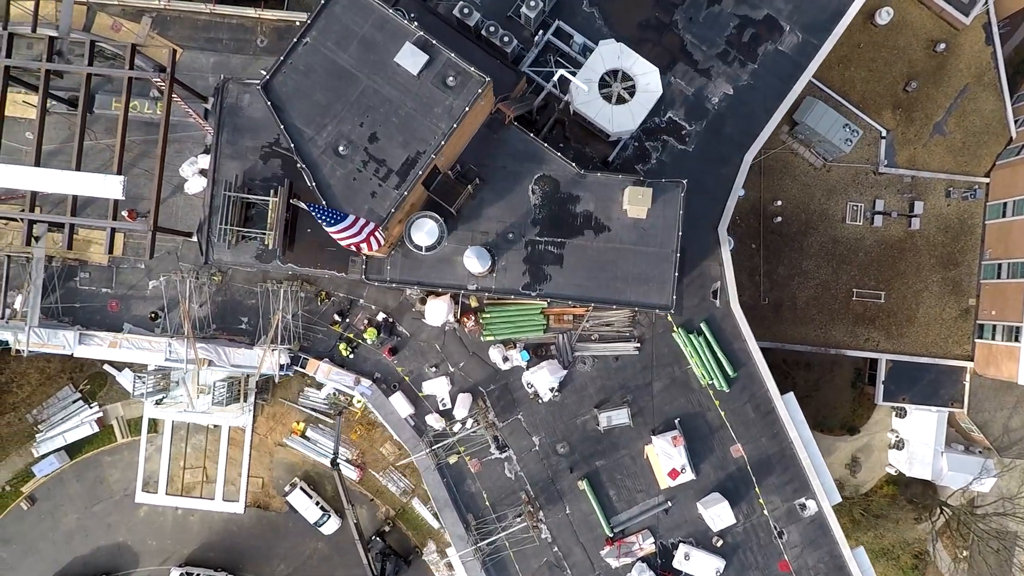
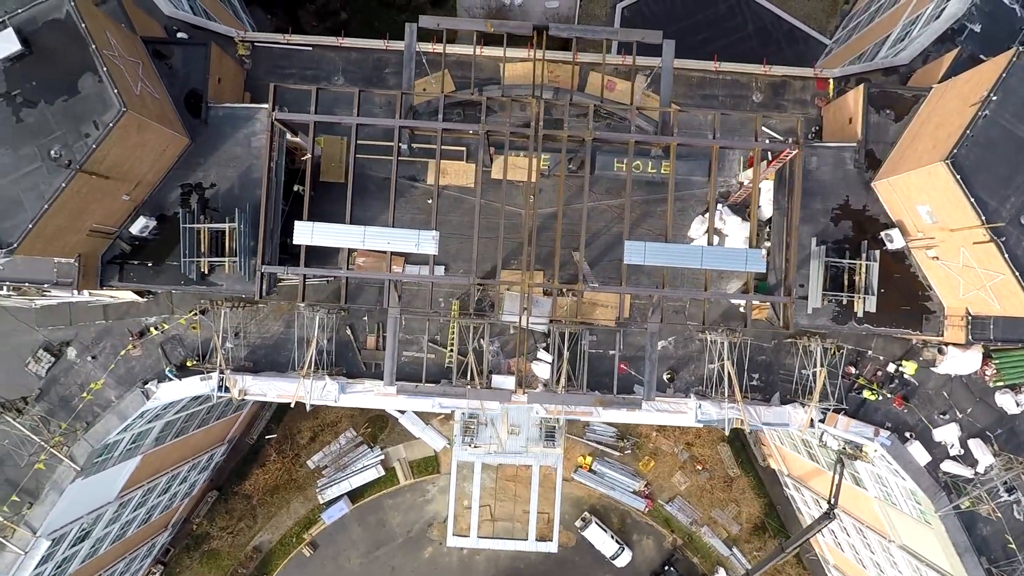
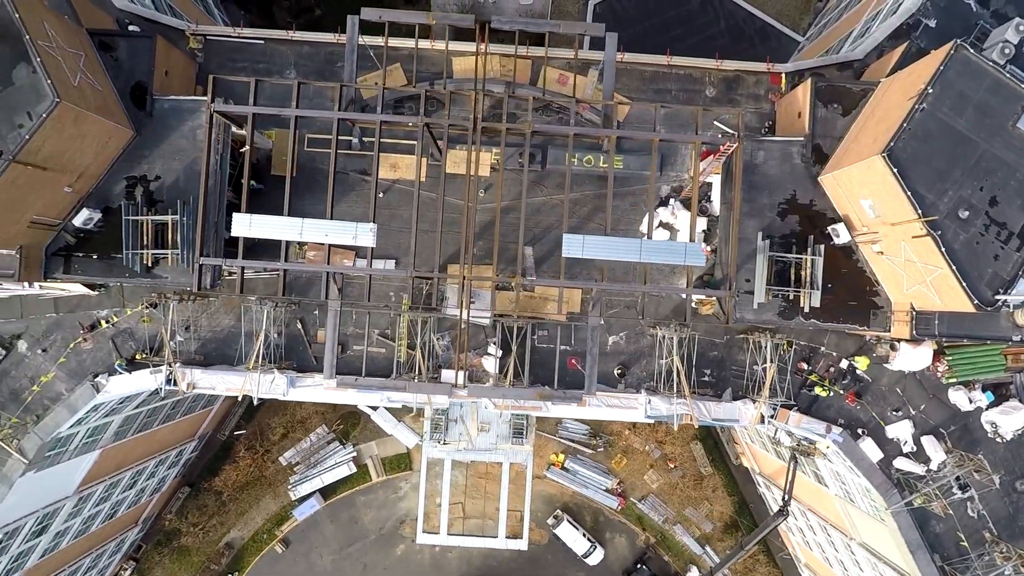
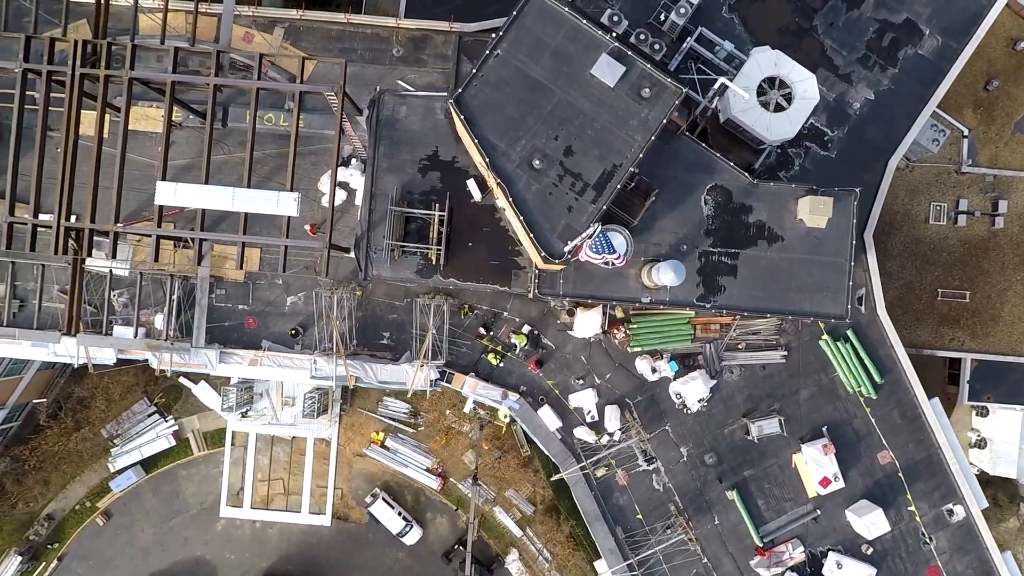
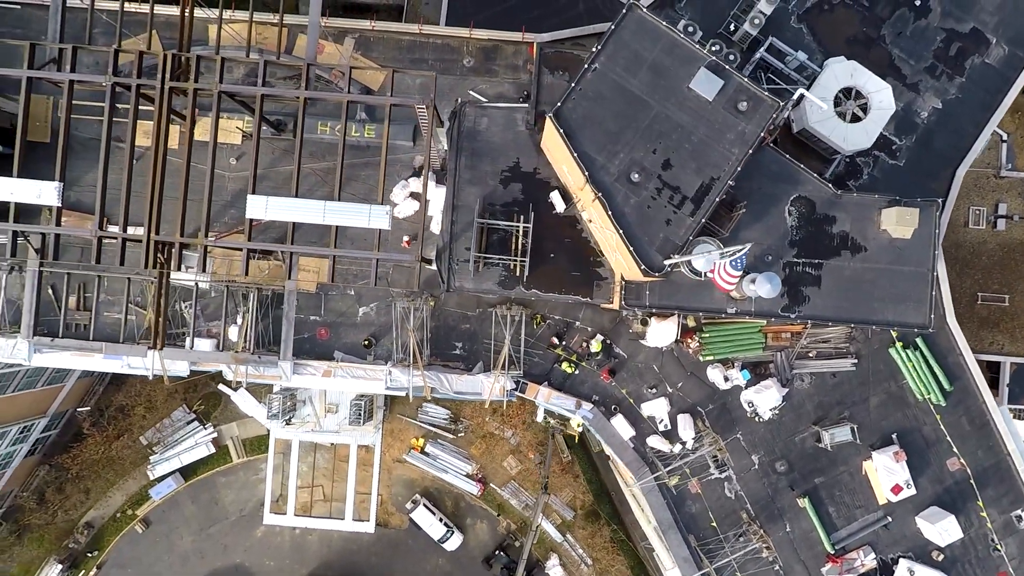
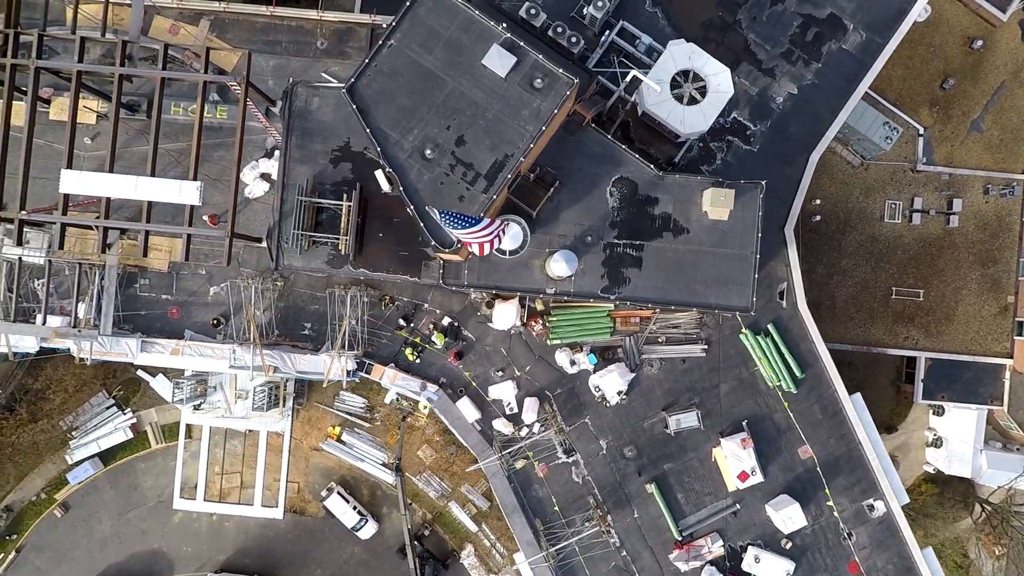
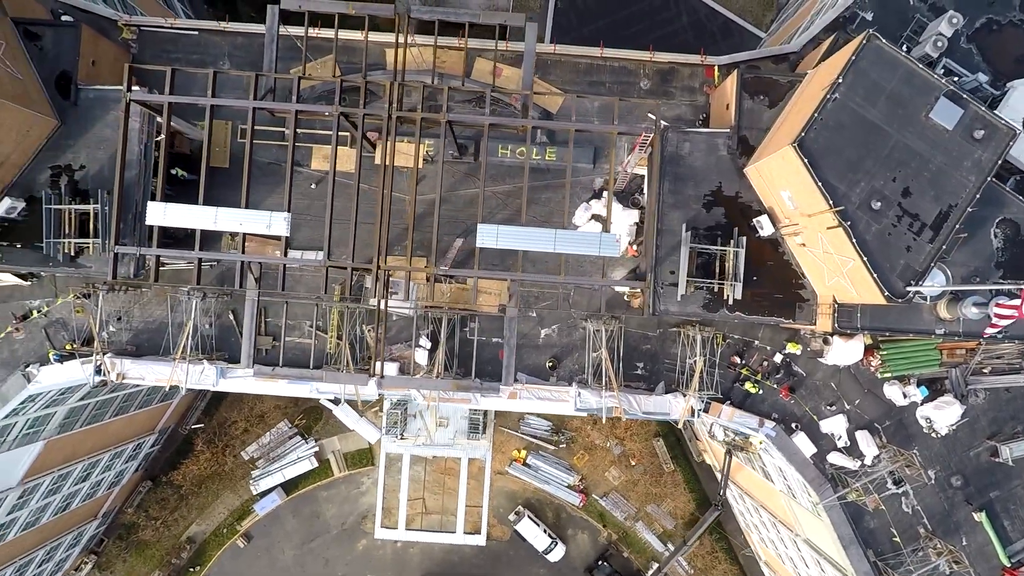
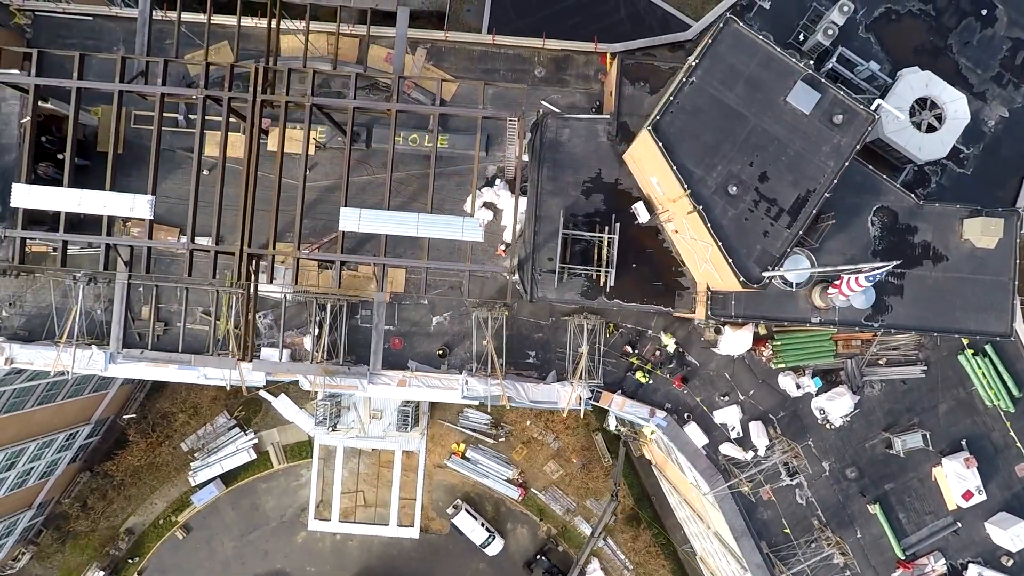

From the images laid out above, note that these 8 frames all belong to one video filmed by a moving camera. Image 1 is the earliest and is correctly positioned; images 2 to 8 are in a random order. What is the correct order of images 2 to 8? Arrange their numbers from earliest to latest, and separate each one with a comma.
6, 4, 5, 8, 7, 3, 2
